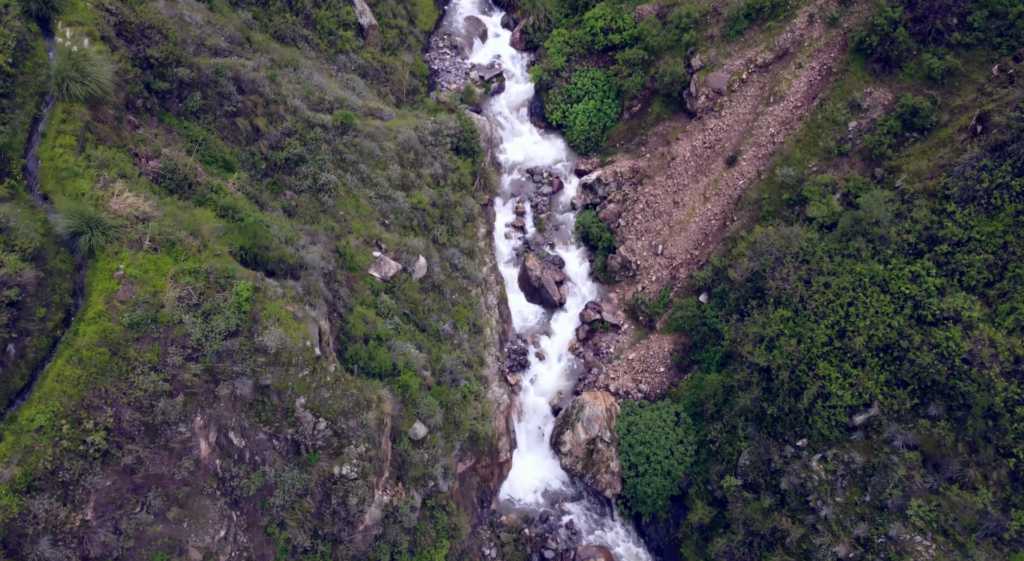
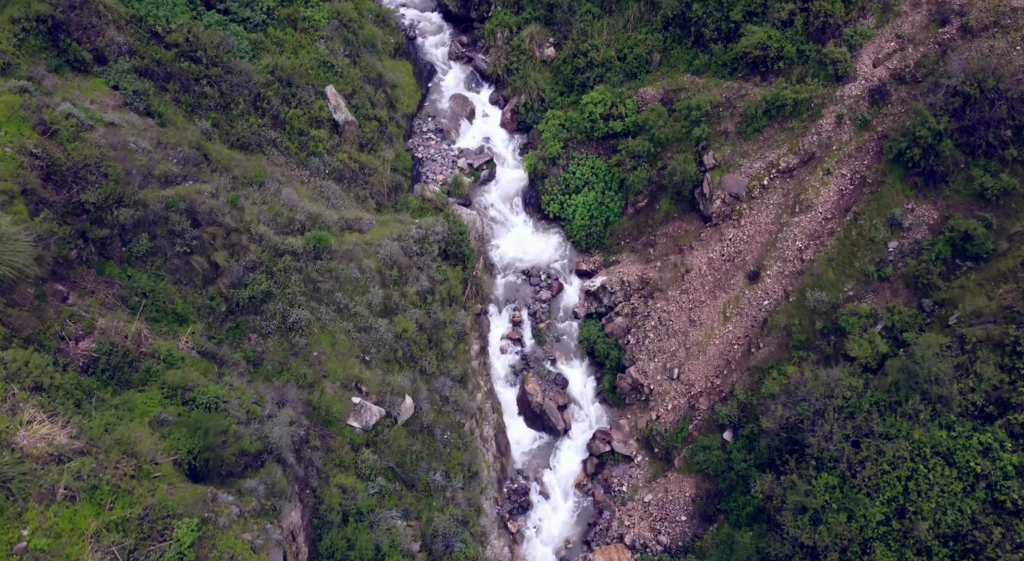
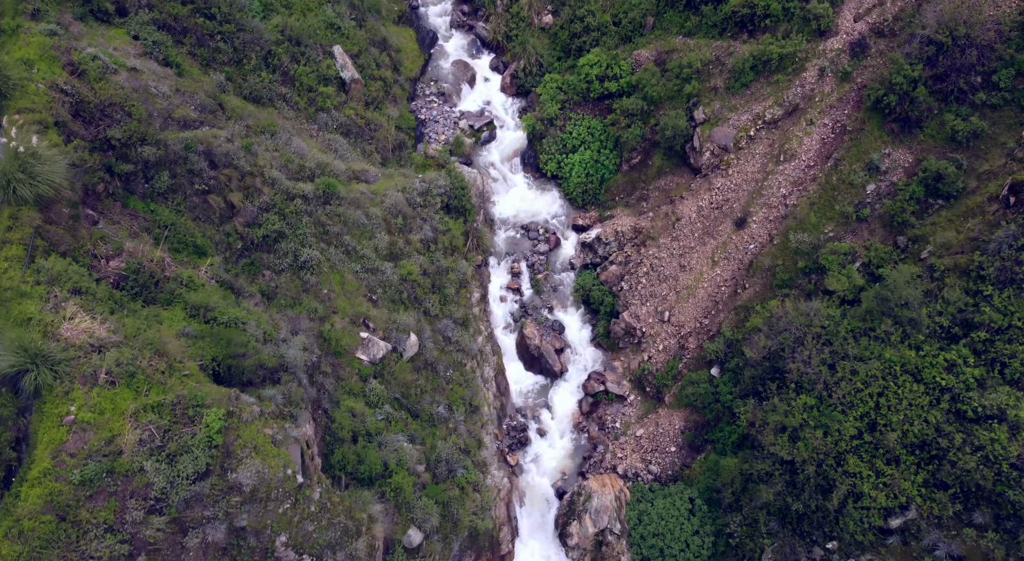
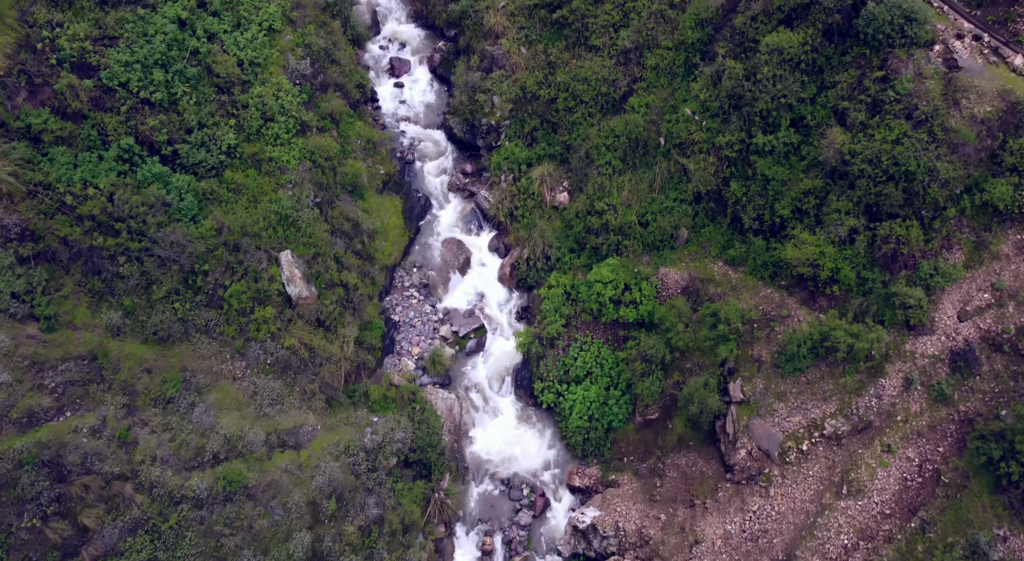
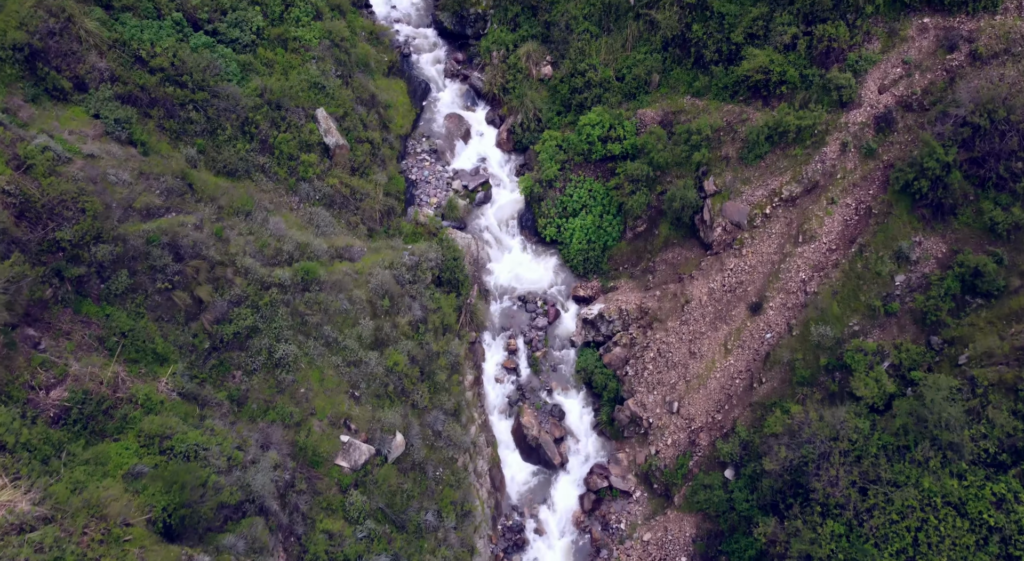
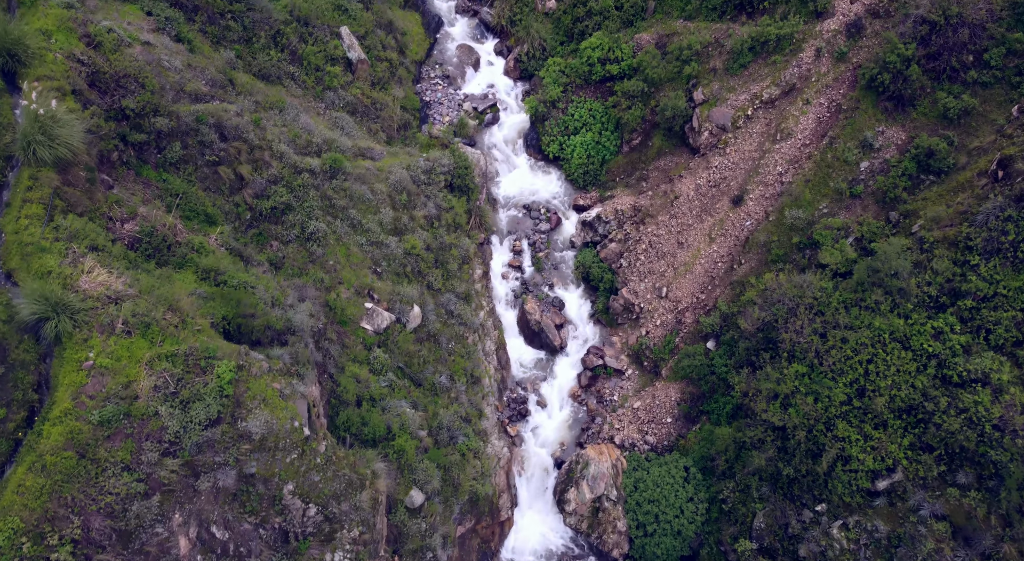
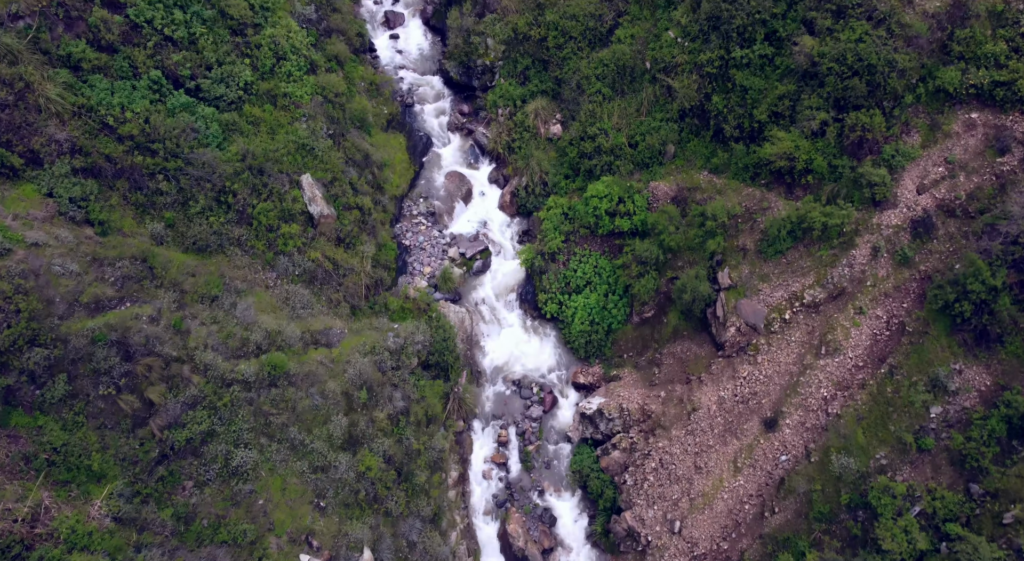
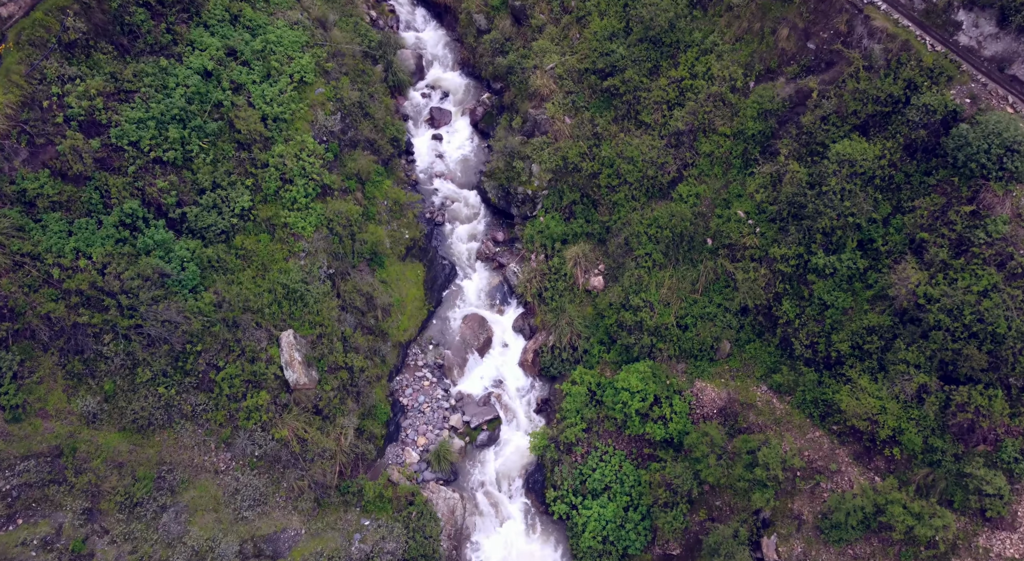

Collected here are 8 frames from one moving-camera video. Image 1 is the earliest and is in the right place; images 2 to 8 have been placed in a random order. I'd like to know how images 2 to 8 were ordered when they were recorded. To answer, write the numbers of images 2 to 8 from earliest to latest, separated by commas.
6, 3, 2, 5, 7, 4, 8
